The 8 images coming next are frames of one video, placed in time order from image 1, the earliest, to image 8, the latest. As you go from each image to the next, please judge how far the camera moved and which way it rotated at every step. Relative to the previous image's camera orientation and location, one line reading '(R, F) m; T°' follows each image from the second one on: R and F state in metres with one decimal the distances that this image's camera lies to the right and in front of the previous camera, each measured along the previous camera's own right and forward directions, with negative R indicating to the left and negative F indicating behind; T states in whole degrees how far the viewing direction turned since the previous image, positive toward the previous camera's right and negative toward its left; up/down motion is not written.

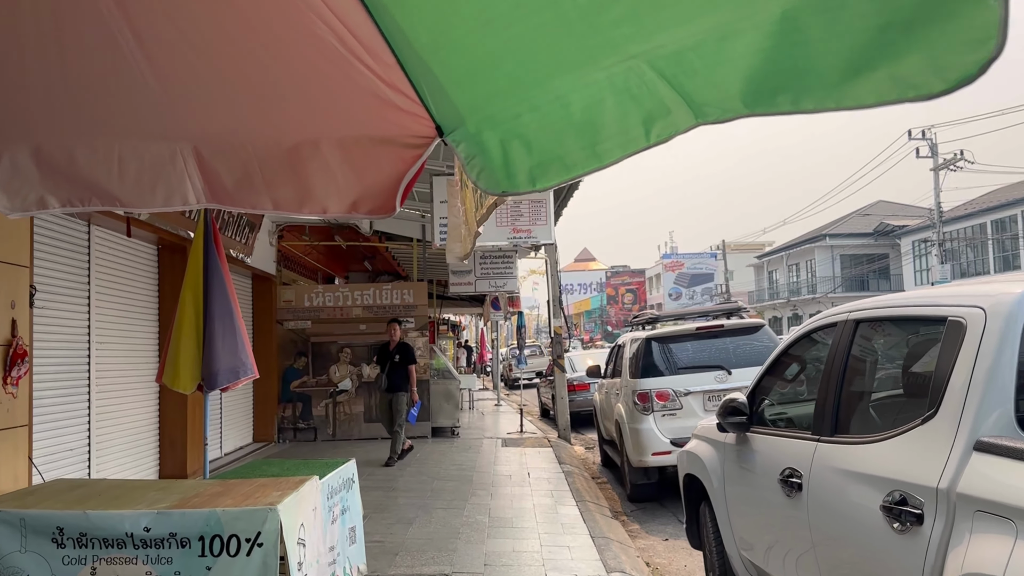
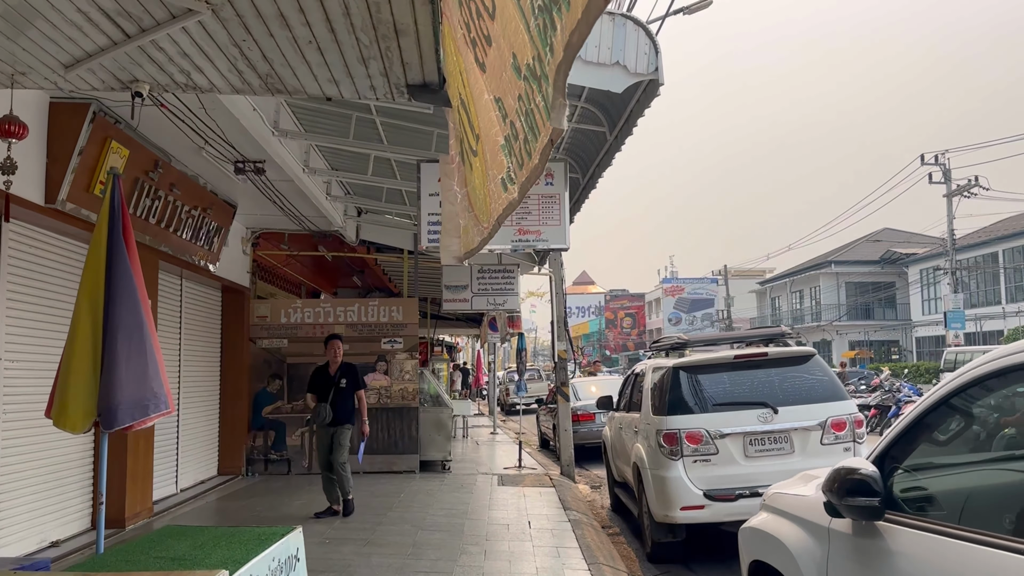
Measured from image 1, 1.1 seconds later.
(0.0, +1.3) m; 0°
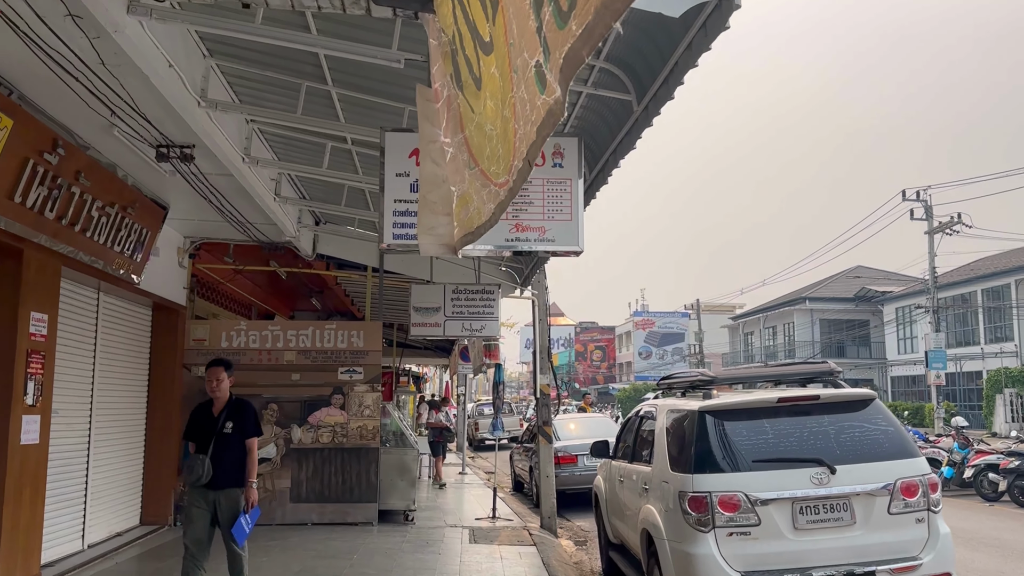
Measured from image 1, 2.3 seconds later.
(-0.1, +1.4) m; +2°
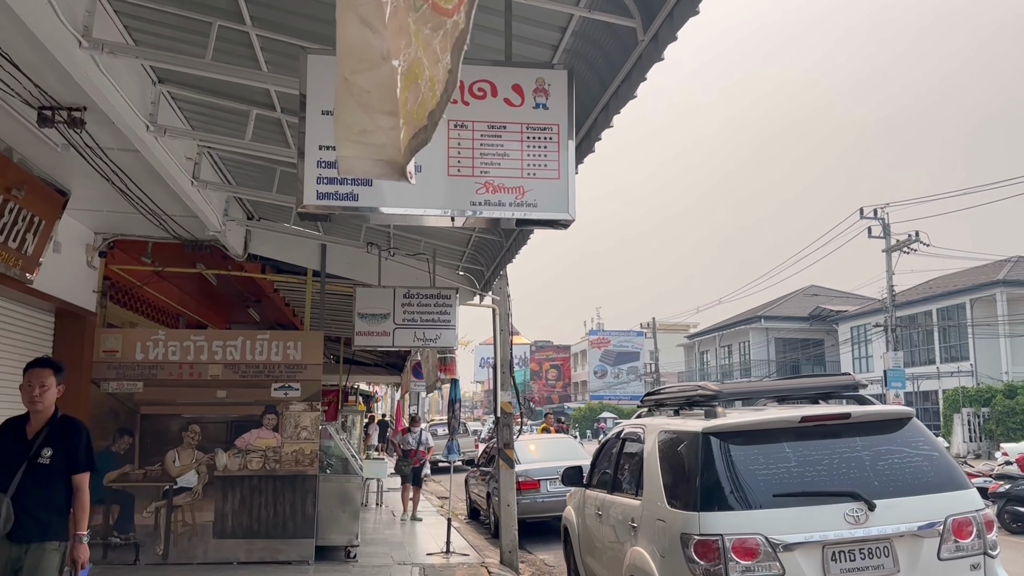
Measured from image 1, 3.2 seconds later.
(0.0, +1.0) m; +3°
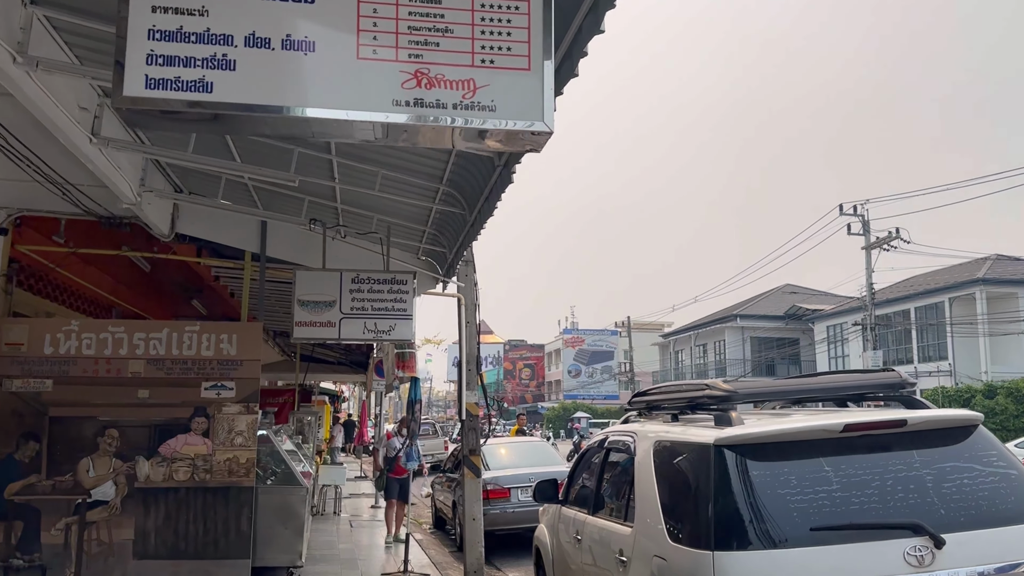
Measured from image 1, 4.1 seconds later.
(+0.1, +1.0) m; +2°
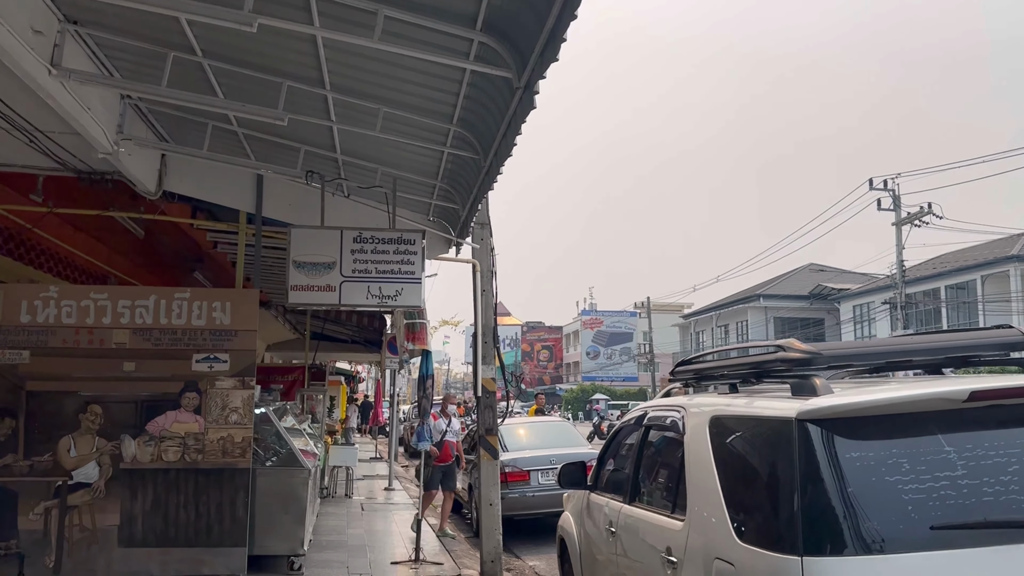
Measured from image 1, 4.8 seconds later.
(0.0, +0.7) m; -1°
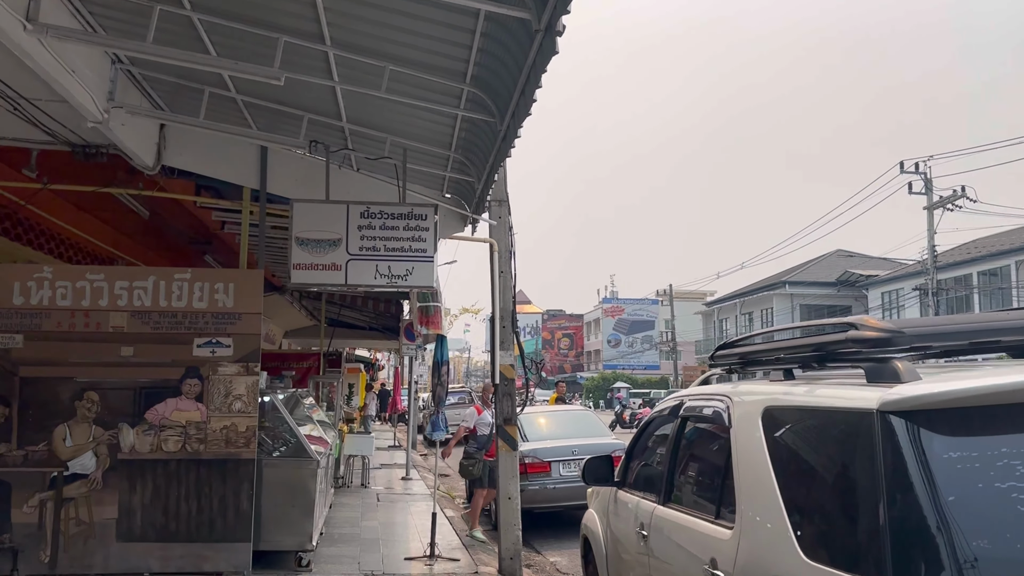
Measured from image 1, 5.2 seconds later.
(0.0, +0.4) m; -1°
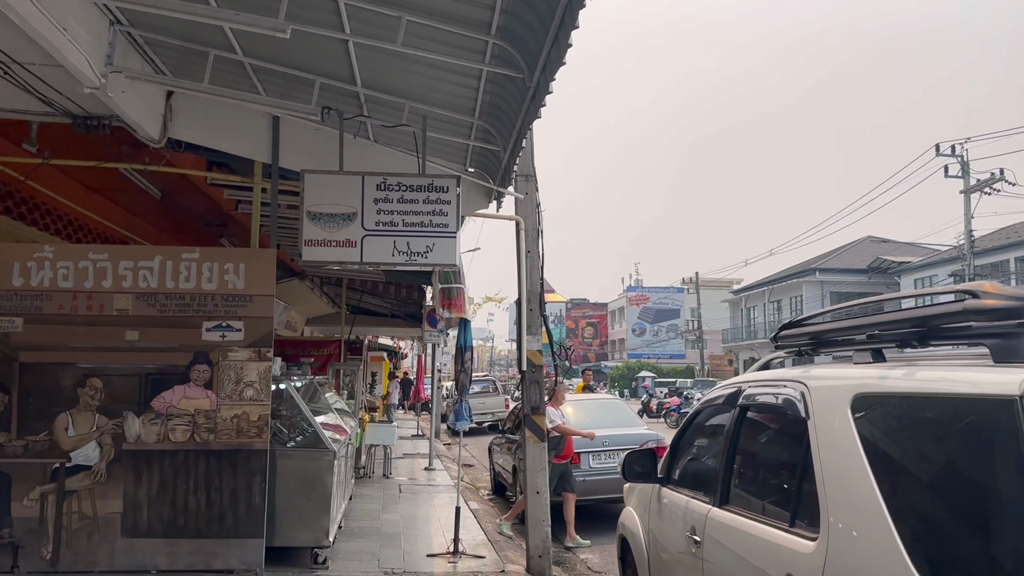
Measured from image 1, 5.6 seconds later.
(0.0, +0.4) m; -2°
